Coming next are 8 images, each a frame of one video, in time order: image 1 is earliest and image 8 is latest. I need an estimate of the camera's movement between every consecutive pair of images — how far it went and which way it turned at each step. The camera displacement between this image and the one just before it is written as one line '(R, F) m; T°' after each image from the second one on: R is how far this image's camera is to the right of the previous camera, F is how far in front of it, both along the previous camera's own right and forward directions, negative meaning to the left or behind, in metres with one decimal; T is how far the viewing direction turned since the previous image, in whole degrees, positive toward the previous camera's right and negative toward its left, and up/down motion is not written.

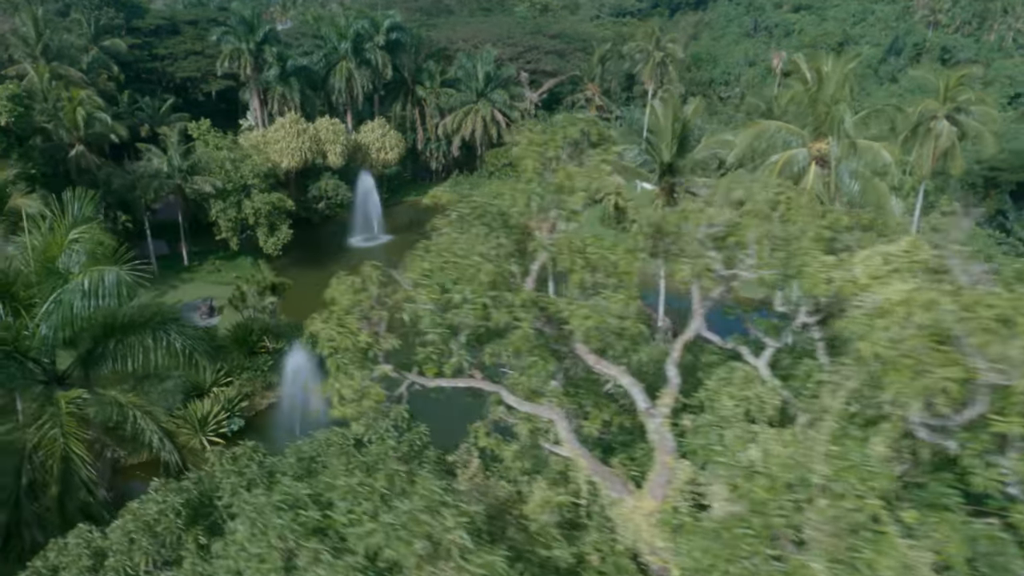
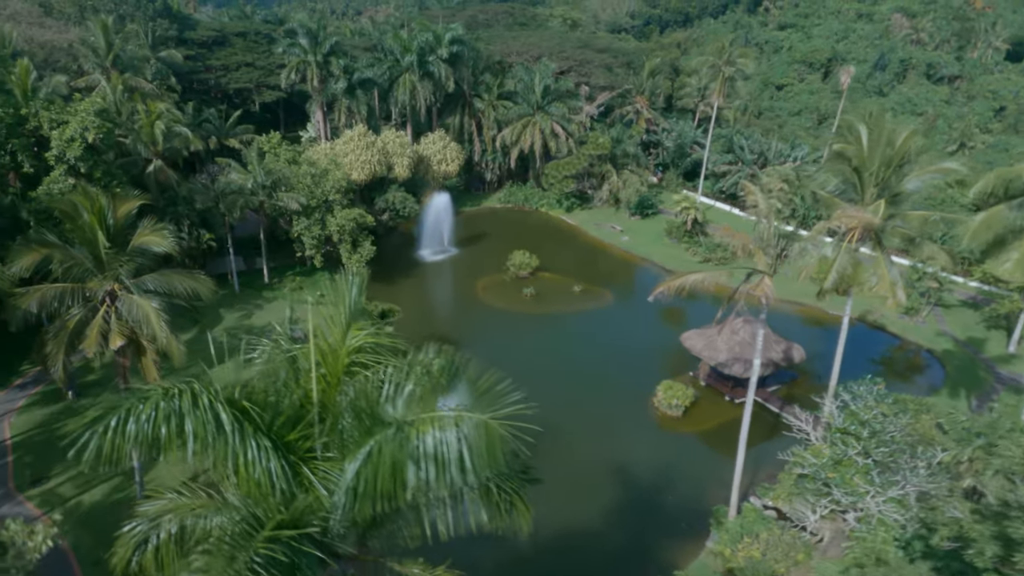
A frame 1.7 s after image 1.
(-2.5, +1.3) m; -2°
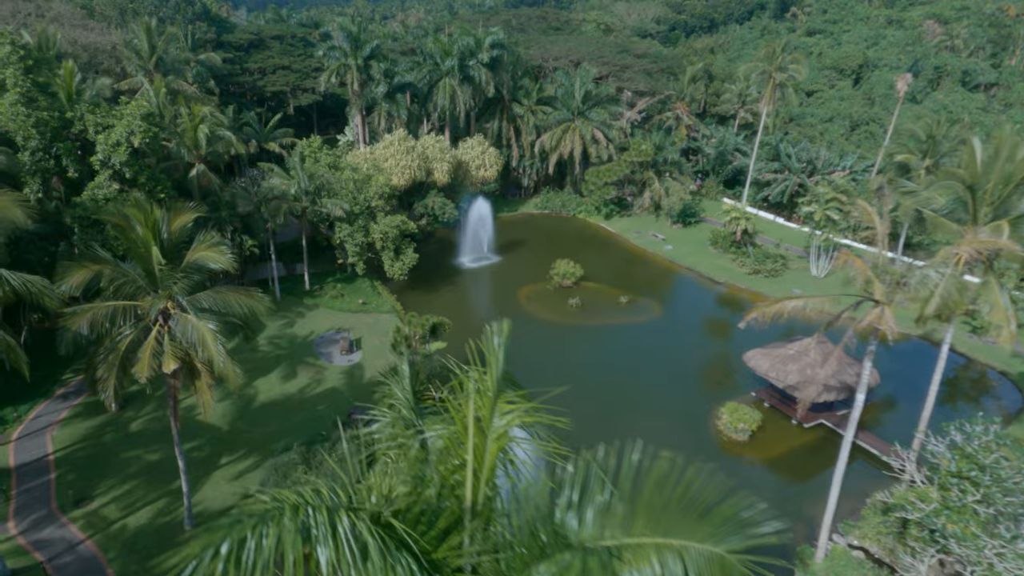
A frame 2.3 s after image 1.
(-0.8, +0.7) m; -2°
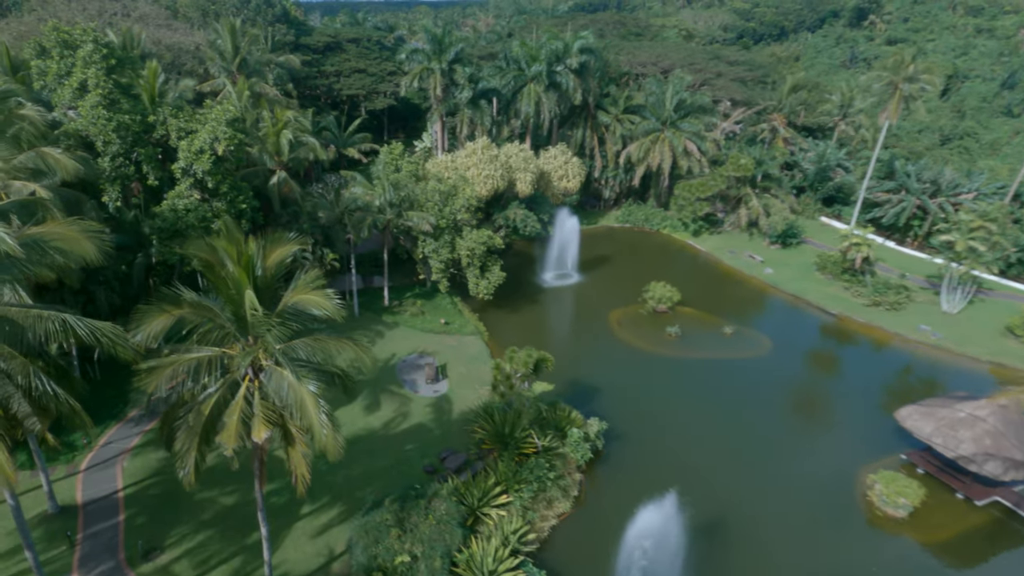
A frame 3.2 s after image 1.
(-1.2, +1.9) m; -5°
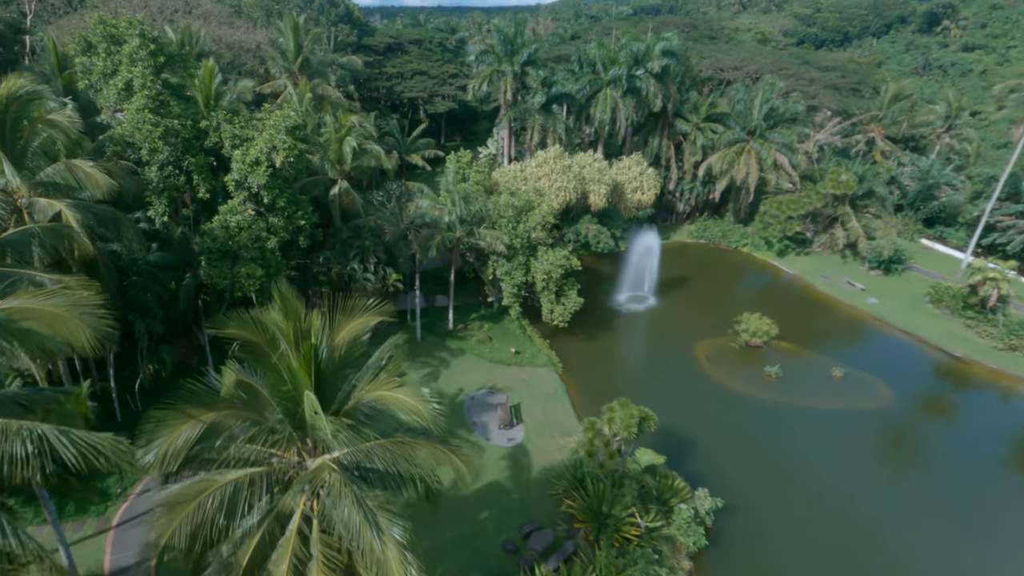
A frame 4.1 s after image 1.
(-1.0, +2.3) m; -4°
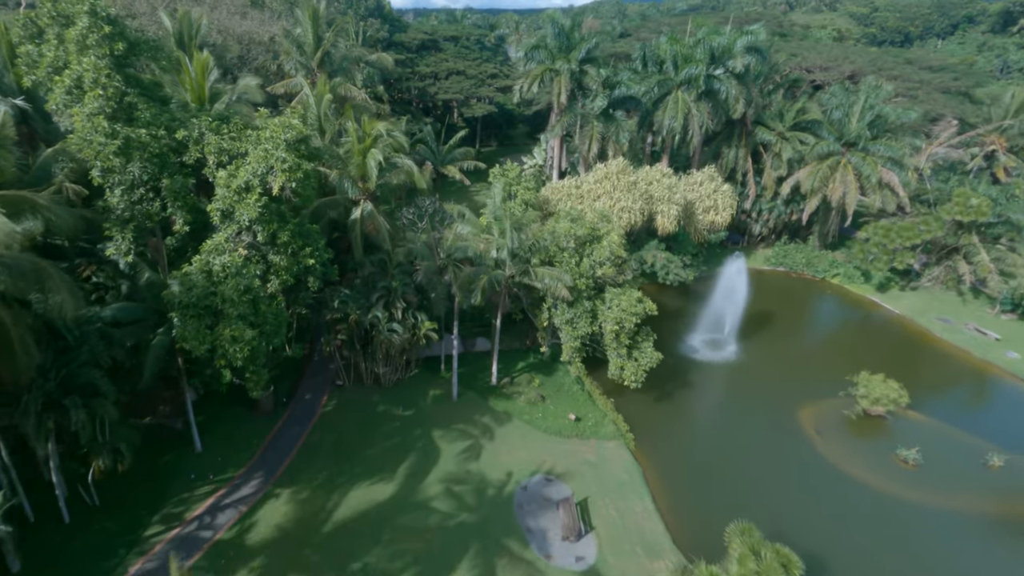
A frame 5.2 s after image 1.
(-0.9, +4.7) m; -2°
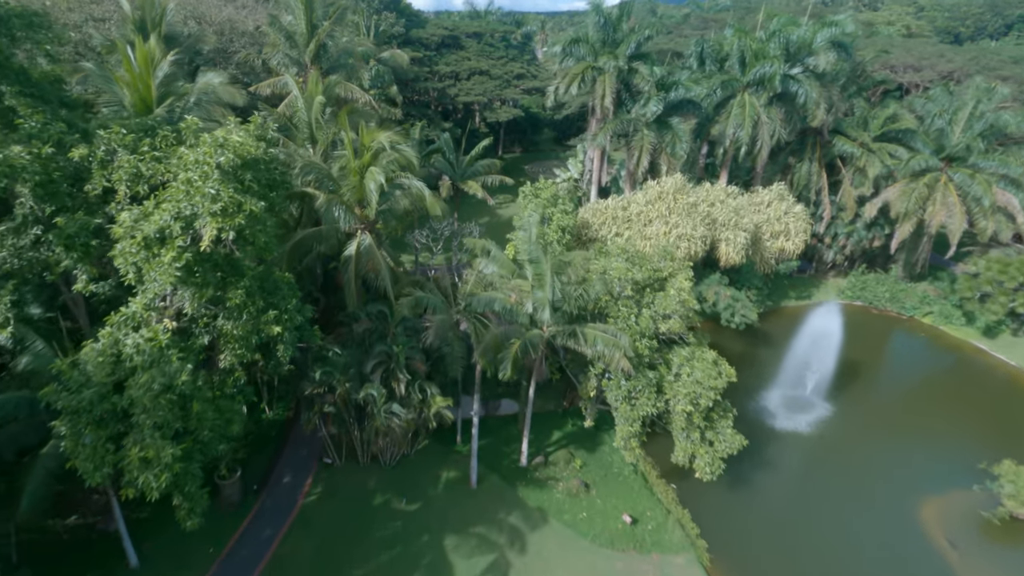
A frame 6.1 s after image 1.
(-0.4, +4.4) m; -2°
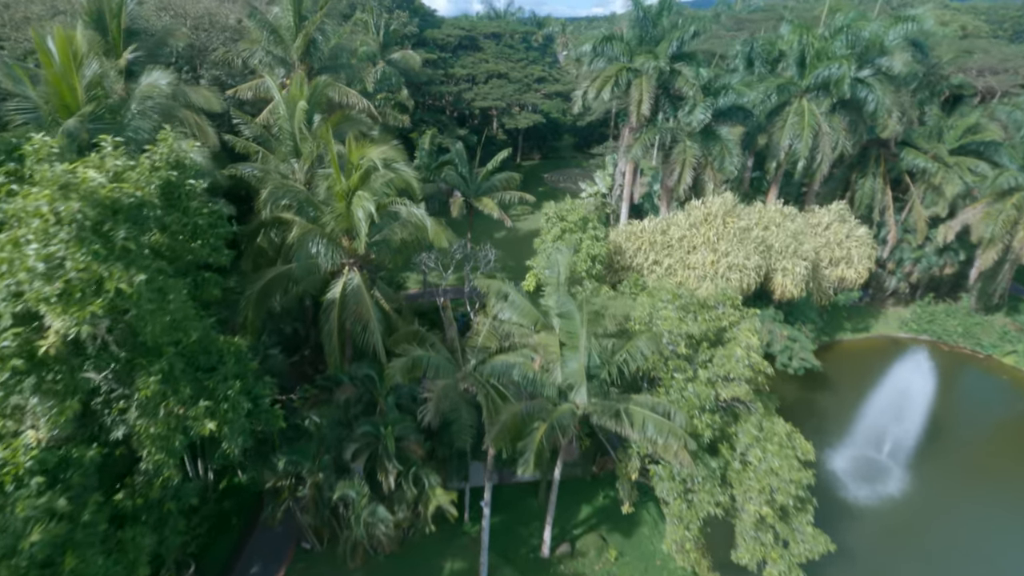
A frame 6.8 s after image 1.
(-0.1, +3.0) m; -1°
